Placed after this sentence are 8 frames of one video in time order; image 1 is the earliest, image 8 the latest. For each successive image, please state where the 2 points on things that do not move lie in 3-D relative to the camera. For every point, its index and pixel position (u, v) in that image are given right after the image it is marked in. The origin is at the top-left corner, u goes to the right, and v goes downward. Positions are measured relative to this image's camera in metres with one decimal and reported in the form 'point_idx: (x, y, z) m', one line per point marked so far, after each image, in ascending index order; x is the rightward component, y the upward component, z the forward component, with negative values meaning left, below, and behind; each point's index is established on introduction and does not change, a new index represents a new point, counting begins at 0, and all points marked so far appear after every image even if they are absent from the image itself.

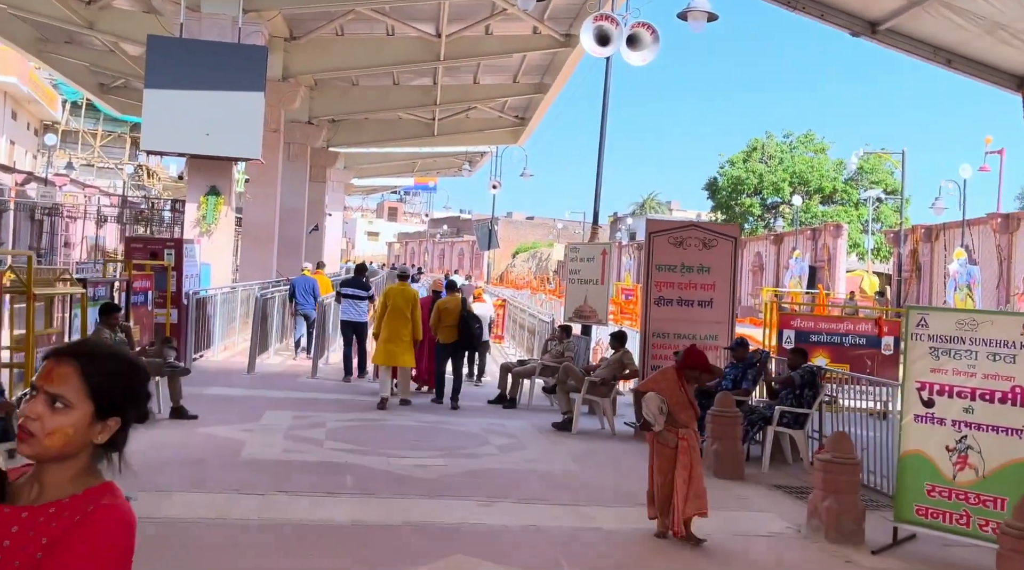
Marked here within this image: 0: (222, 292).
0: (-4.6, -0.1, +15.1) m
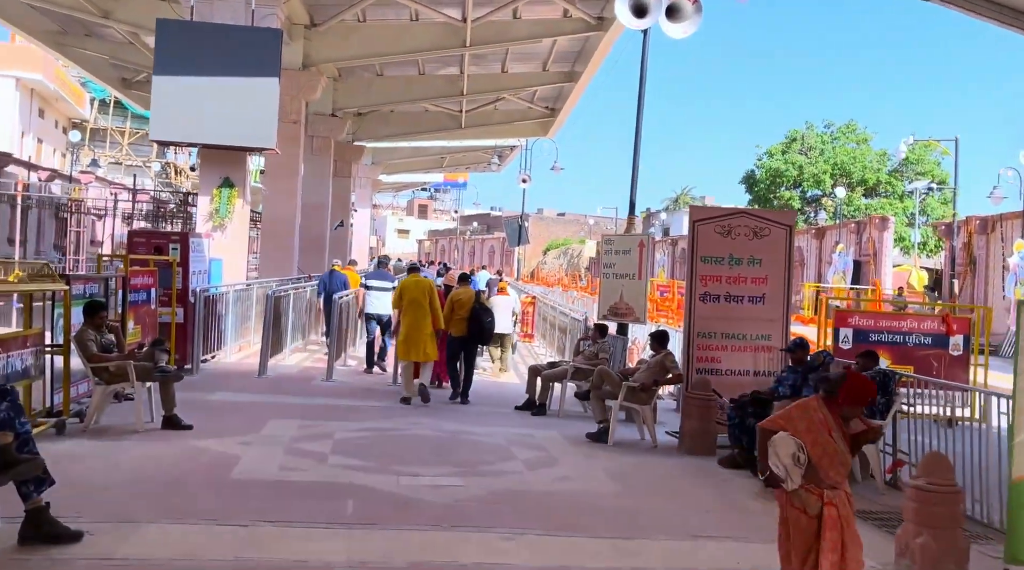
0: (-4.2, -0.1, +14.2) m
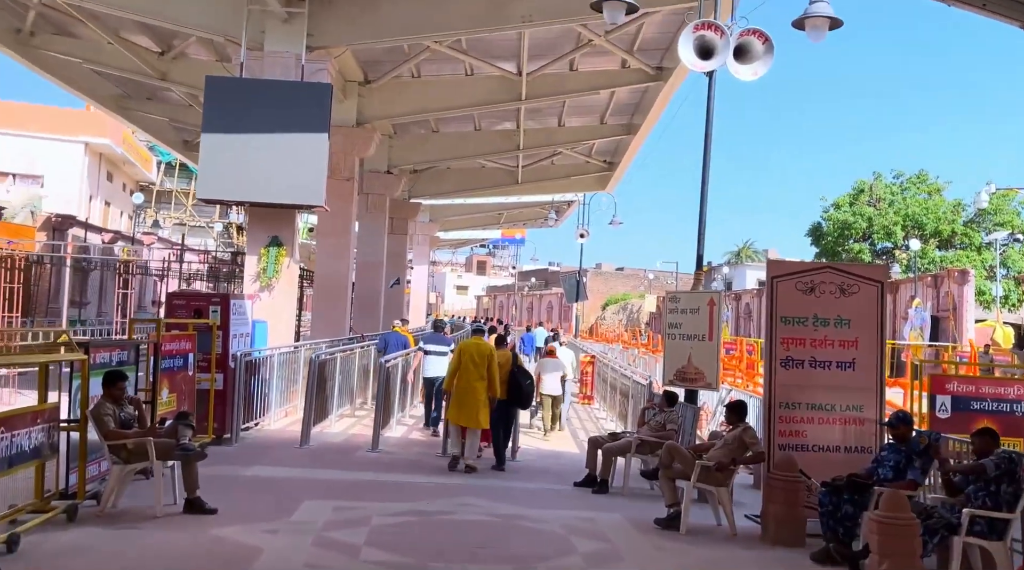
0: (-3.3, -1.0, +13.6) m
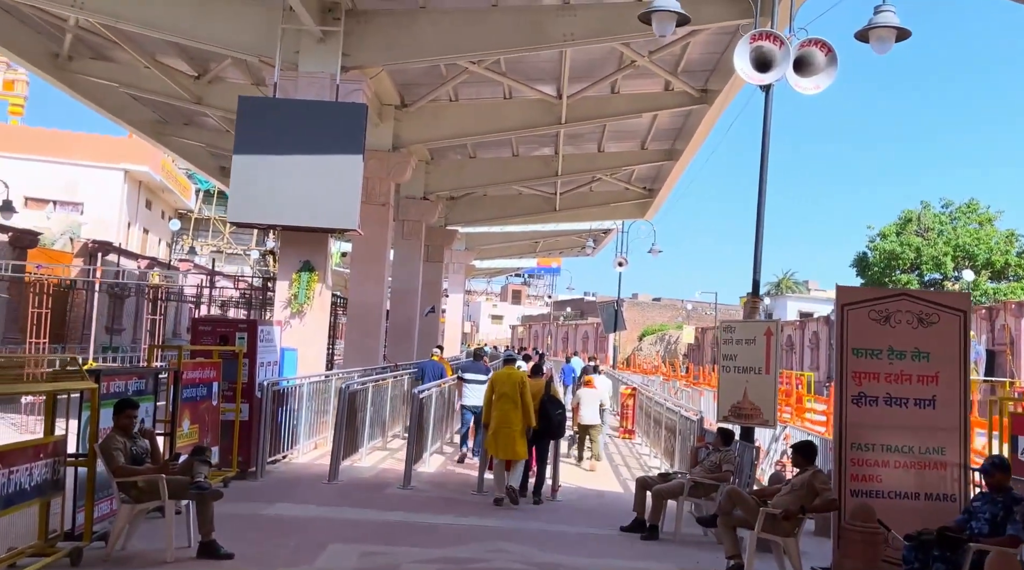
0: (-2.8, -1.3, +13.0) m
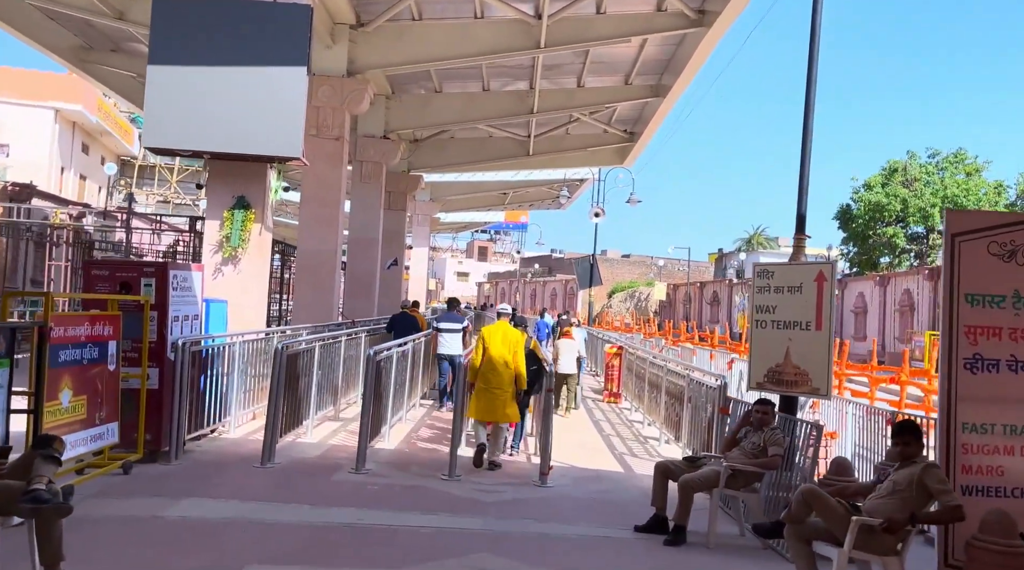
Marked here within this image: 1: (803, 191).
0: (-3.0, -0.6, +10.7) m
1: (+2.5, +0.8, +8.3) m
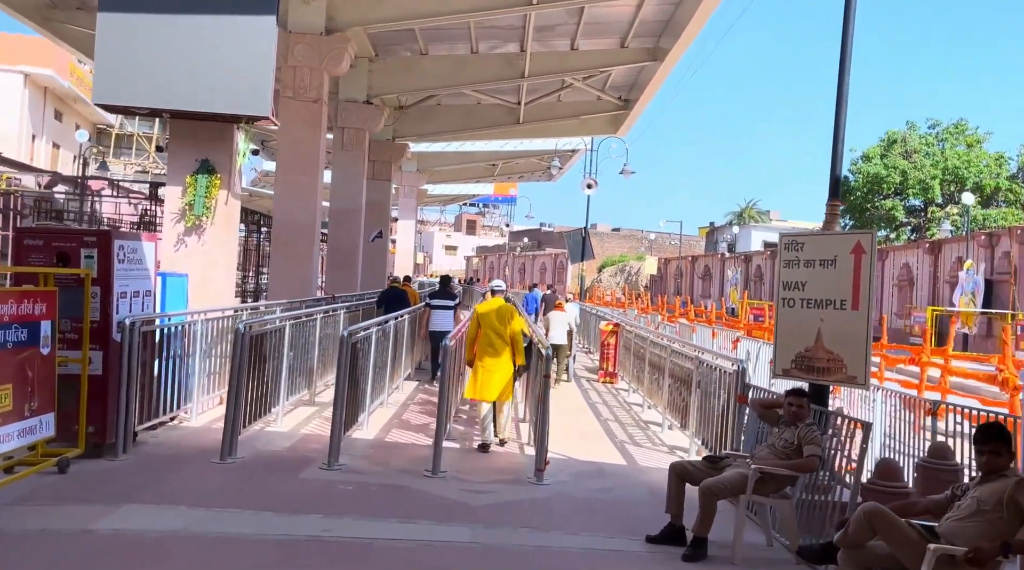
0: (-3.1, -0.4, +9.7) m
1: (+2.4, +1.0, +7.2) m
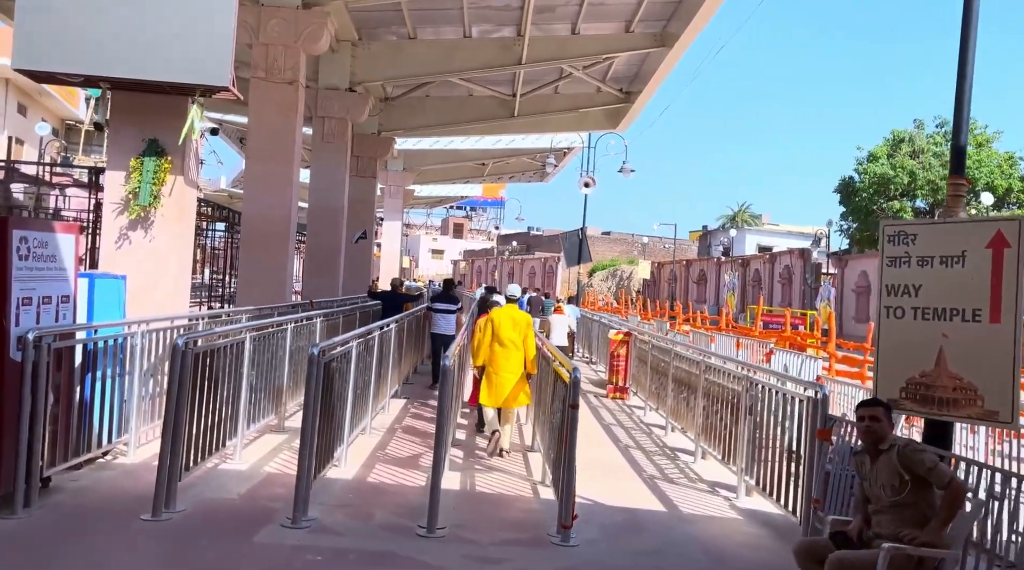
0: (-3.0, -0.4, +7.9) m
1: (+2.6, +1.0, +5.5) m
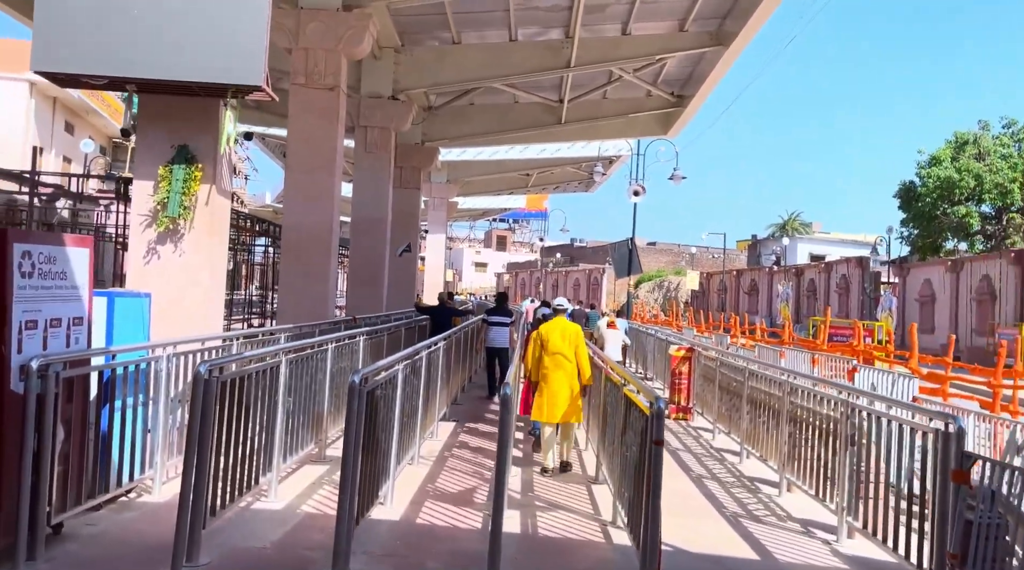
0: (-2.6, -0.5, +7.2) m
1: (+2.9, +0.9, +4.6) m
